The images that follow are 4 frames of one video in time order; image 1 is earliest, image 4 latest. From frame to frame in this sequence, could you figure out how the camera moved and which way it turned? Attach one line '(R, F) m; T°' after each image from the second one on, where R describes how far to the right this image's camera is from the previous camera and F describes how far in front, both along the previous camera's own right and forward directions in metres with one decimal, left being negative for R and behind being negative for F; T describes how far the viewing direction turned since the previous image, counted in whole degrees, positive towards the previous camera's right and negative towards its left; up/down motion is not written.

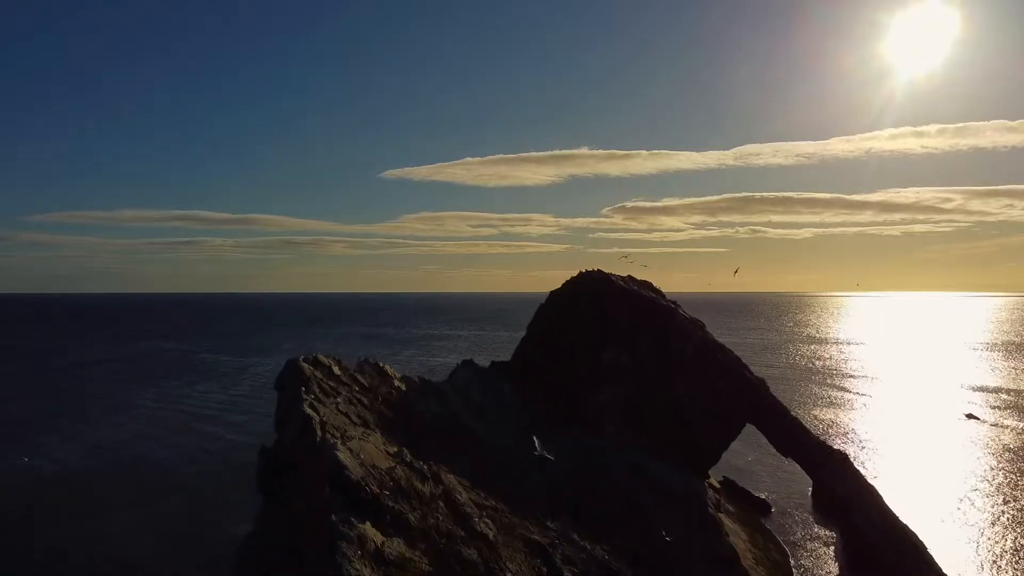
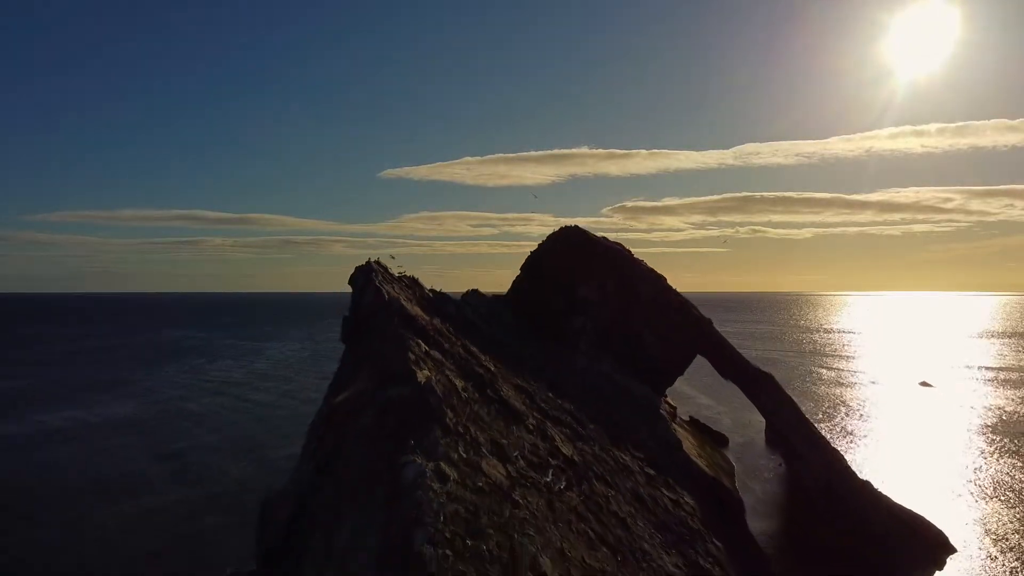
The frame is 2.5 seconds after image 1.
(+0.2, -6.2) m; 0°
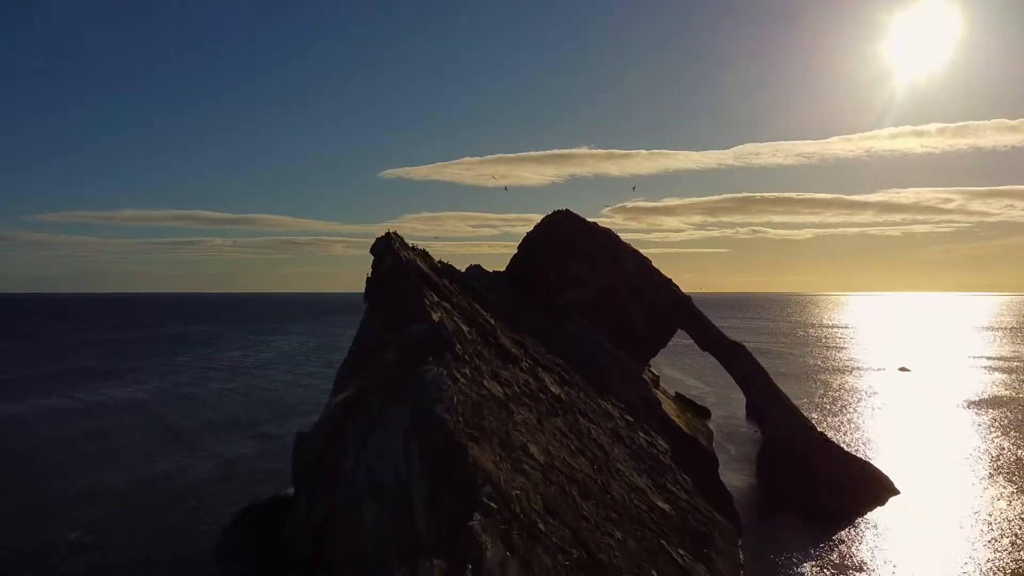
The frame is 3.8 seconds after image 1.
(+0.1, -3.2) m; 0°
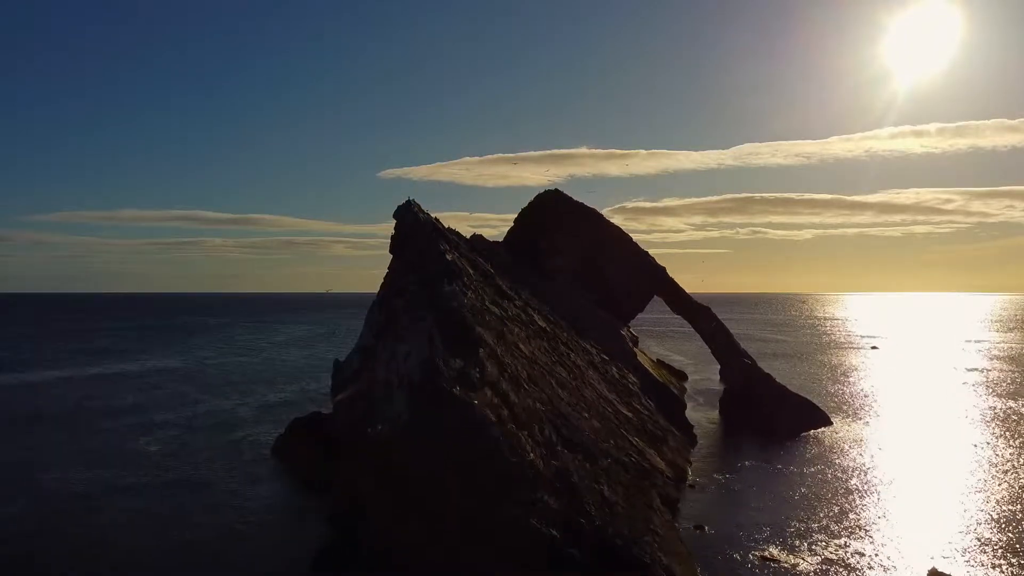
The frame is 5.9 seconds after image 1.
(+0.2, -5.0) m; 0°
